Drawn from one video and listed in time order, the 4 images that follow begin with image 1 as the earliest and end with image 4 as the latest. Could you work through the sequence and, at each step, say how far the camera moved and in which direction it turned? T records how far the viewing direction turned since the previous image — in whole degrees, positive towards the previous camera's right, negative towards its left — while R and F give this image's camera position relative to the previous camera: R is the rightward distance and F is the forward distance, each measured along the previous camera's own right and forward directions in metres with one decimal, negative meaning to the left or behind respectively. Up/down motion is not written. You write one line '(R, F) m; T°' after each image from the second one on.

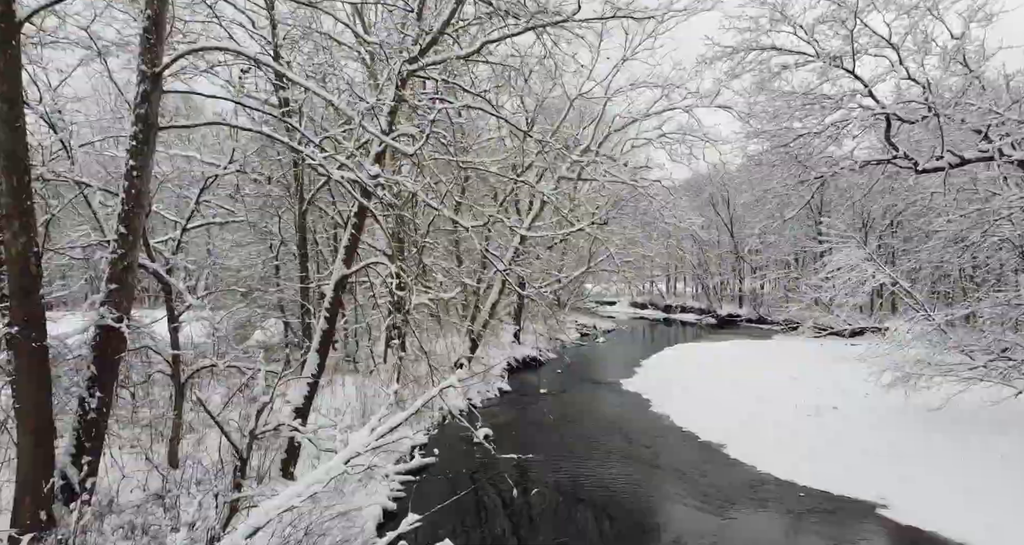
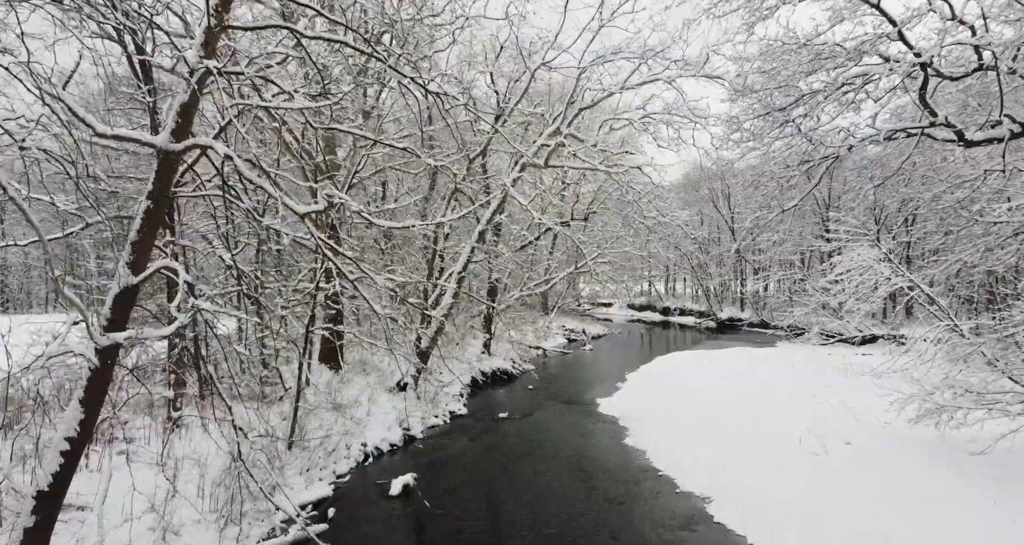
(+1.0, +1.6) m; 0°
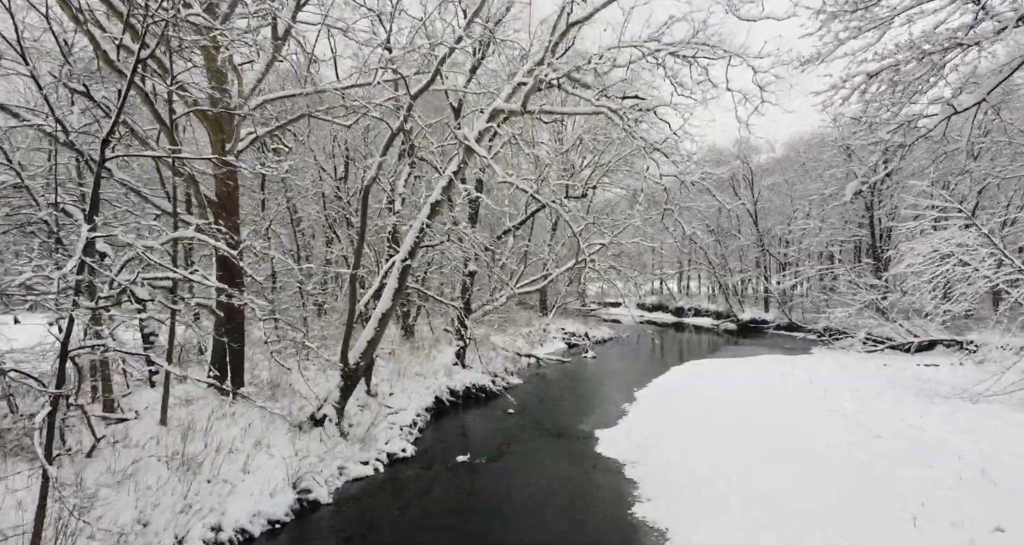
(+0.6, +2.8) m; -1°
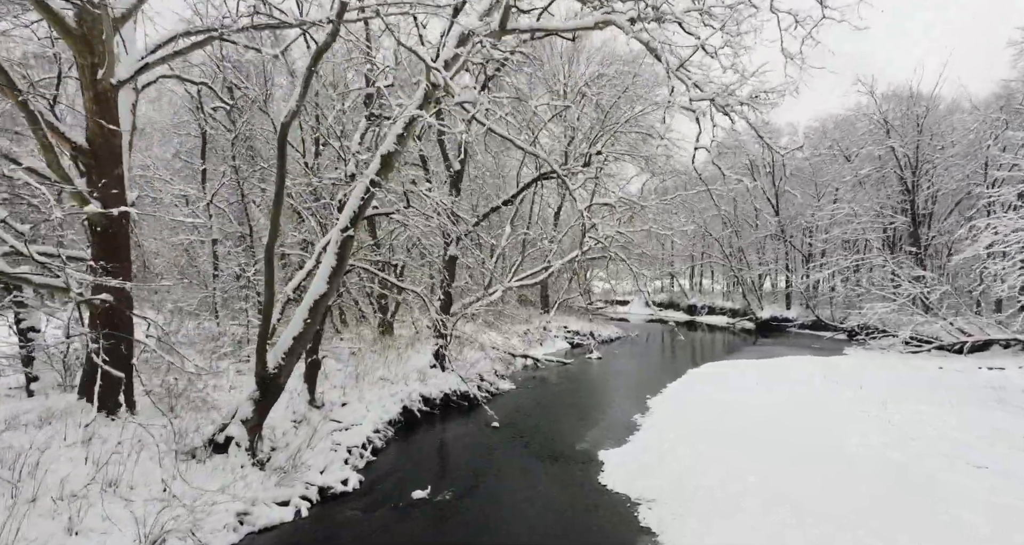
(+0.3, +1.8) m; -1°
